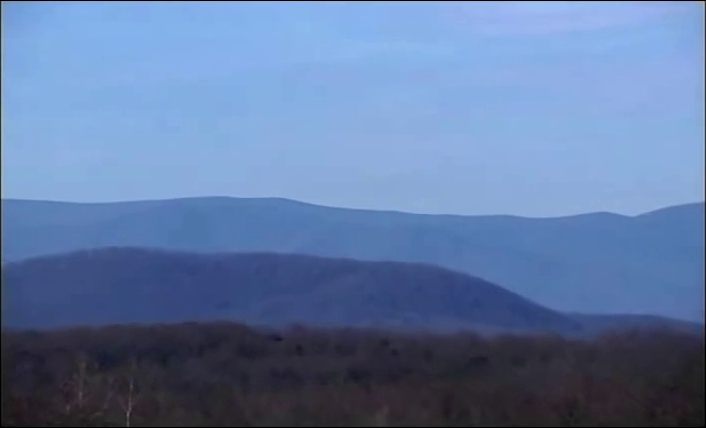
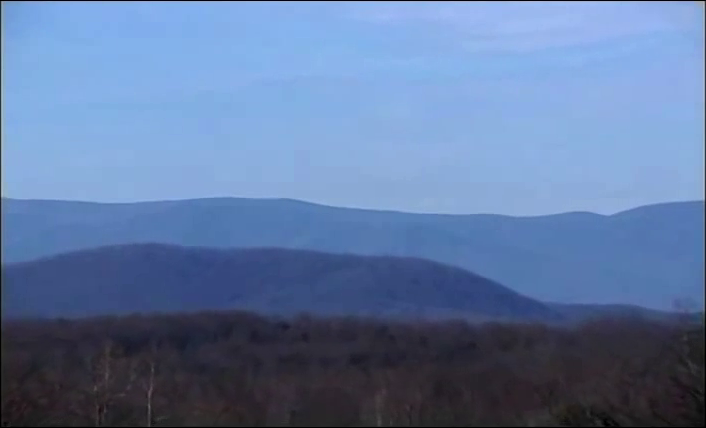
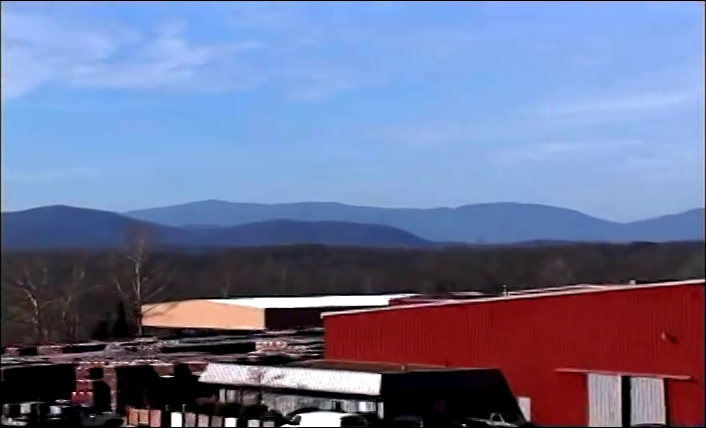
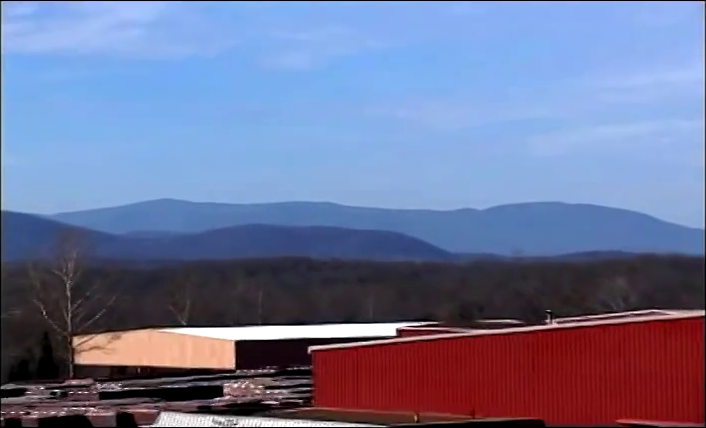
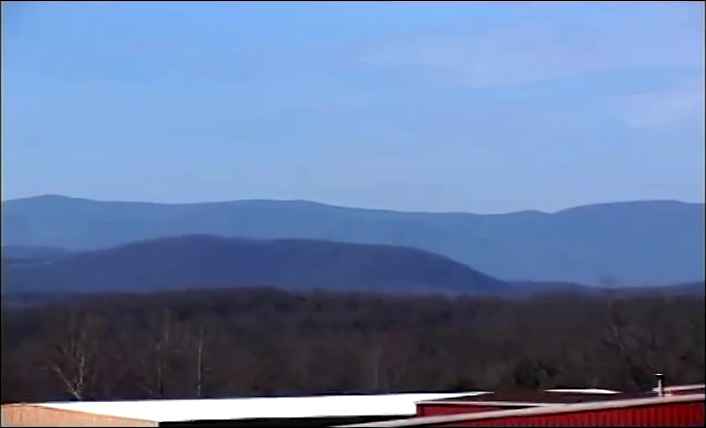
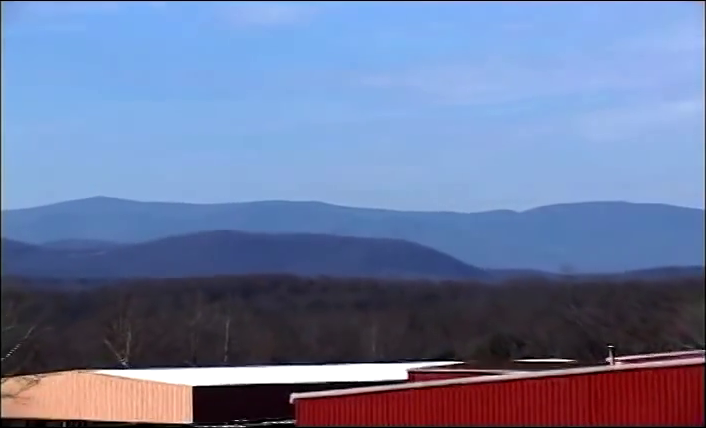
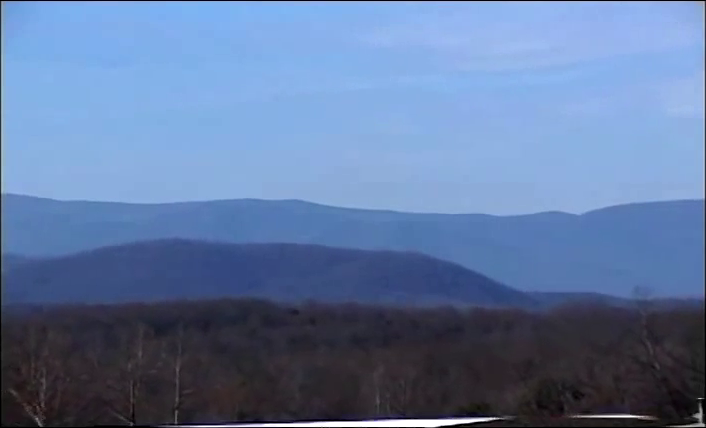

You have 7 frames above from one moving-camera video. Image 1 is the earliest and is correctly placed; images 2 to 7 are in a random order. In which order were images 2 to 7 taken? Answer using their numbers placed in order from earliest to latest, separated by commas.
2, 7, 5, 6, 4, 3
